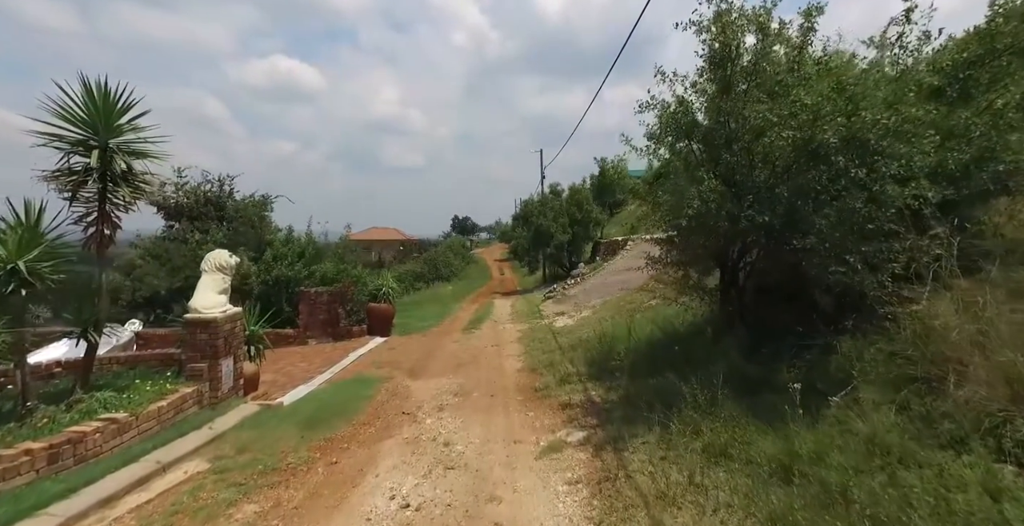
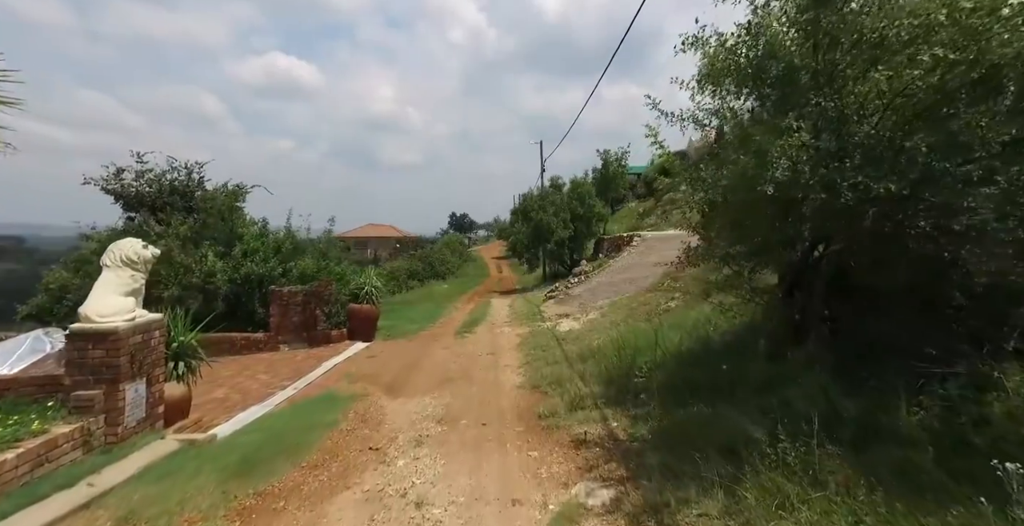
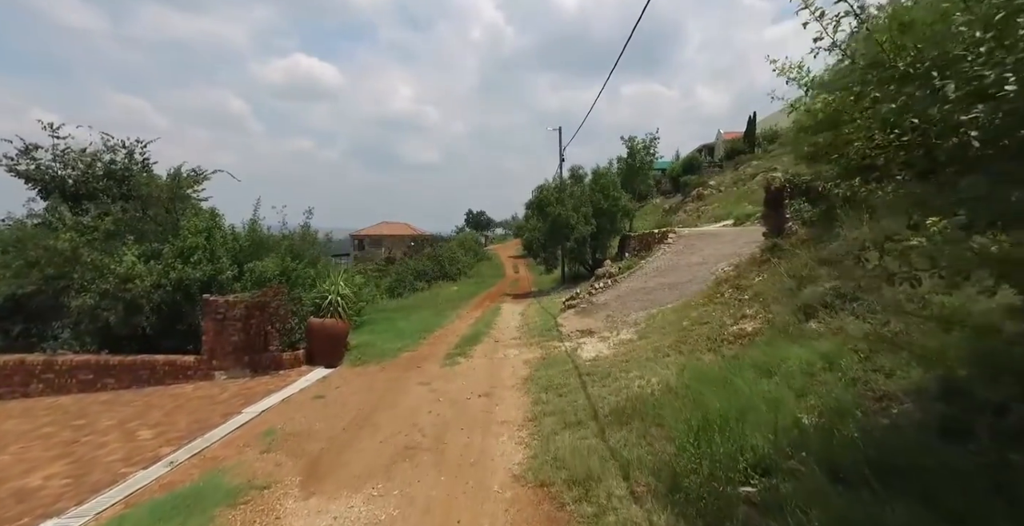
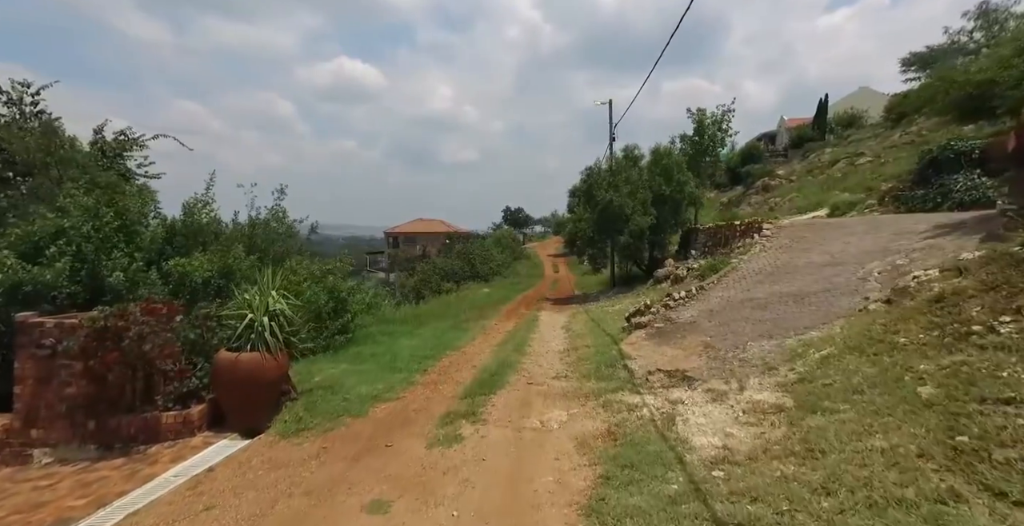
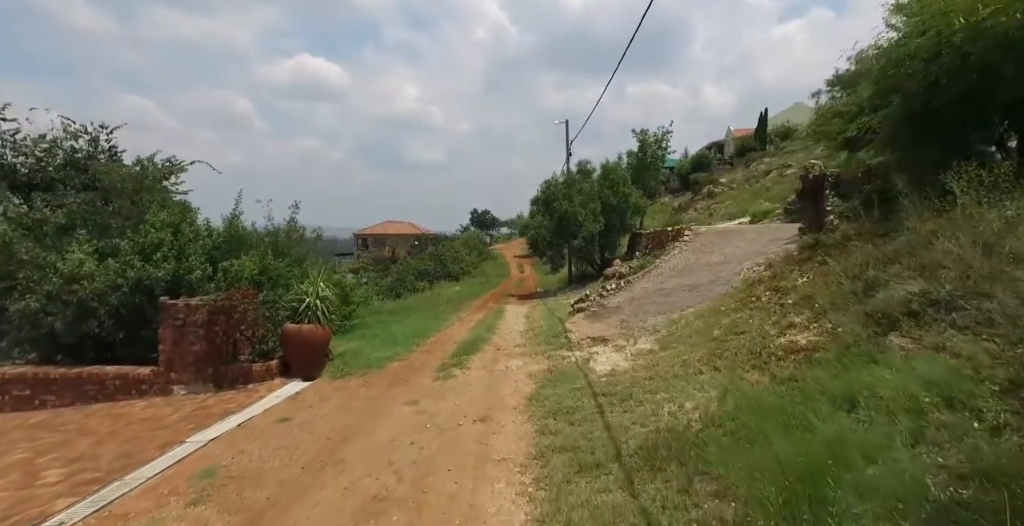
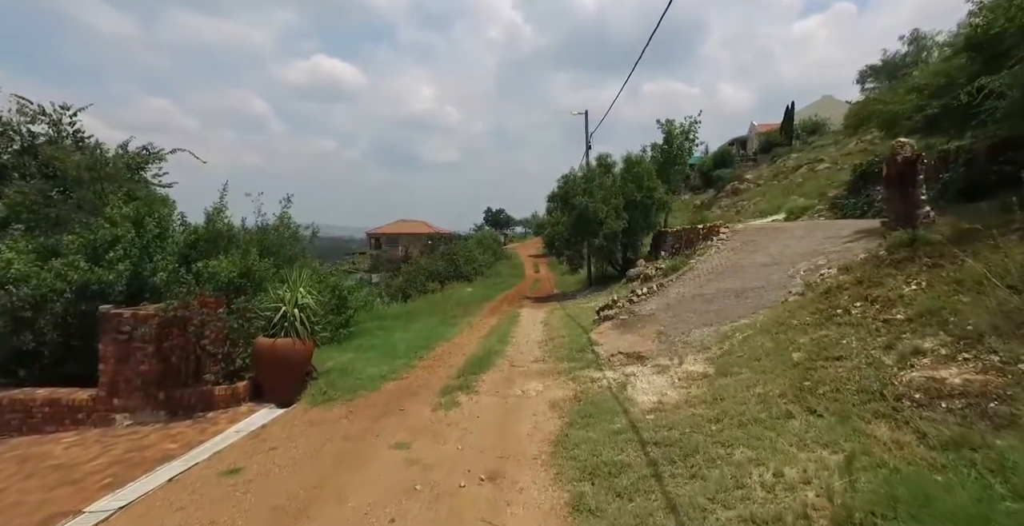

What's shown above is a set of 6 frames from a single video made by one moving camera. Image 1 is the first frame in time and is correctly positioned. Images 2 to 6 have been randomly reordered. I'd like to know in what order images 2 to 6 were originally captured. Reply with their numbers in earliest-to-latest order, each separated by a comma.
2, 3, 5, 6, 4
